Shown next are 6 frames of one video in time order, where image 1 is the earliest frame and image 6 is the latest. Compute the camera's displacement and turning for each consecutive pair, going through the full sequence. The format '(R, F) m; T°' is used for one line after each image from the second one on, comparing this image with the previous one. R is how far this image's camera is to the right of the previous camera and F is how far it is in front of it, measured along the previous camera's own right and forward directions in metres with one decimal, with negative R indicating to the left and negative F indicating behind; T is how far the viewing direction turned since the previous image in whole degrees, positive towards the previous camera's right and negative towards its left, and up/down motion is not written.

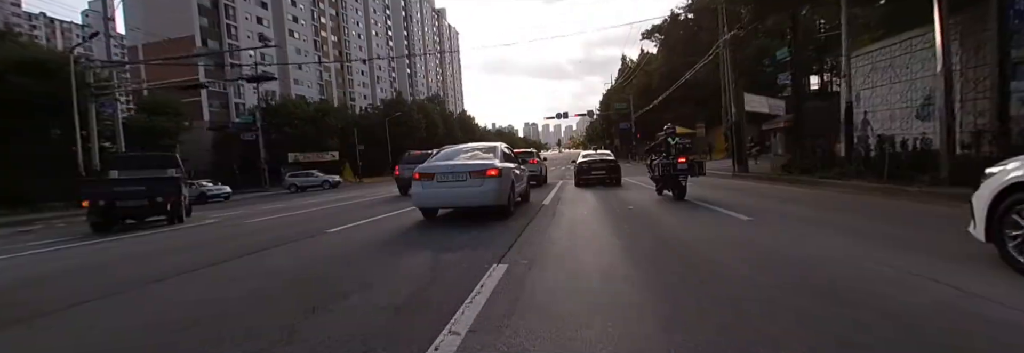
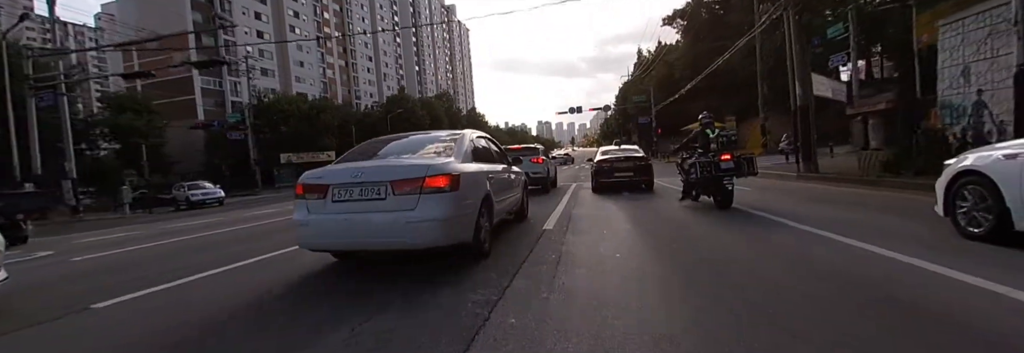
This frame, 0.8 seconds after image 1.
(+0.5, +3.9) m; -2°
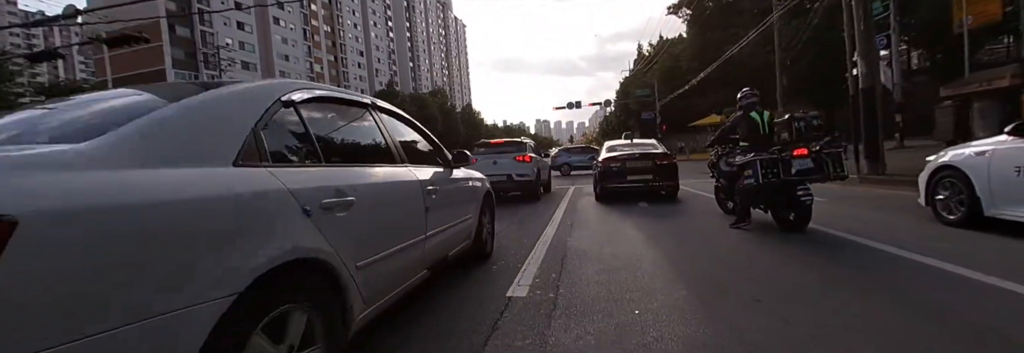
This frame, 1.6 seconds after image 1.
(+0.5, +3.3) m; 0°
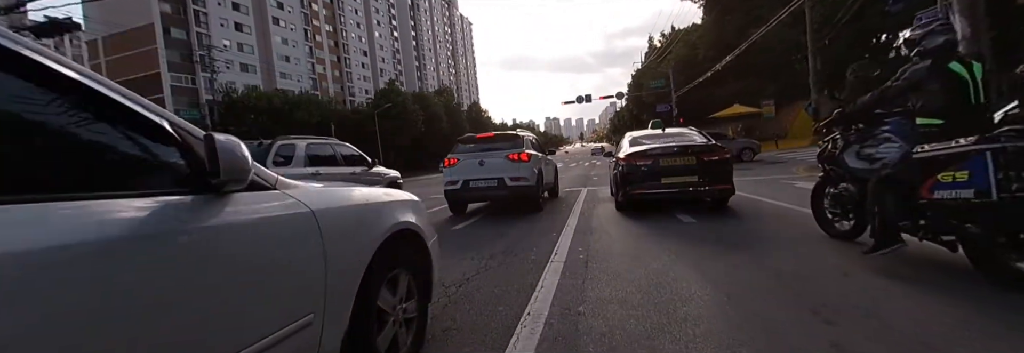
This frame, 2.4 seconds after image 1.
(+0.3, +2.4) m; -2°
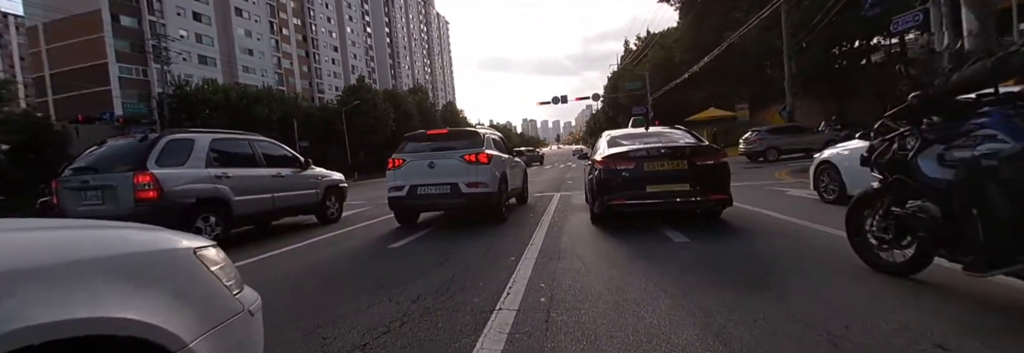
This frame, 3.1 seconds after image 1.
(+0.3, +1.2) m; +3°
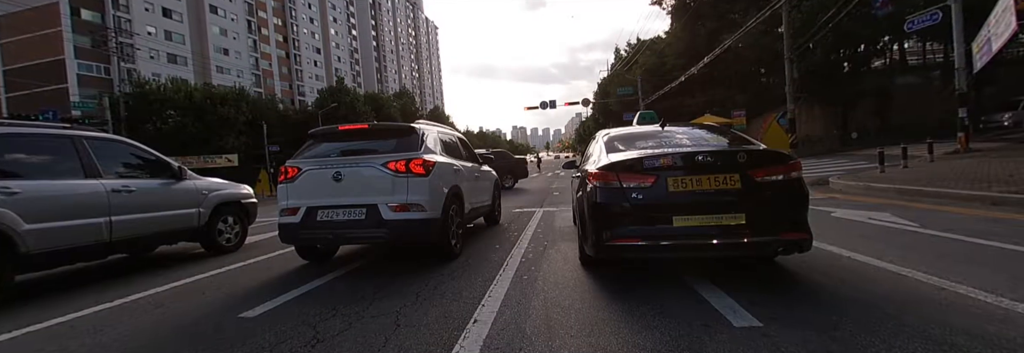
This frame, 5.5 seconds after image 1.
(+0.4, +2.1) m; +2°
